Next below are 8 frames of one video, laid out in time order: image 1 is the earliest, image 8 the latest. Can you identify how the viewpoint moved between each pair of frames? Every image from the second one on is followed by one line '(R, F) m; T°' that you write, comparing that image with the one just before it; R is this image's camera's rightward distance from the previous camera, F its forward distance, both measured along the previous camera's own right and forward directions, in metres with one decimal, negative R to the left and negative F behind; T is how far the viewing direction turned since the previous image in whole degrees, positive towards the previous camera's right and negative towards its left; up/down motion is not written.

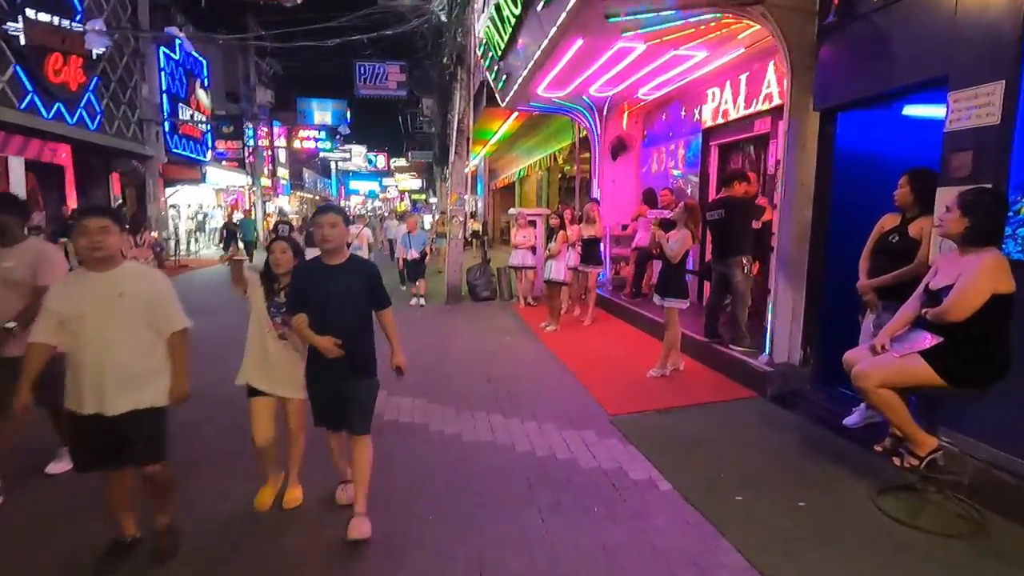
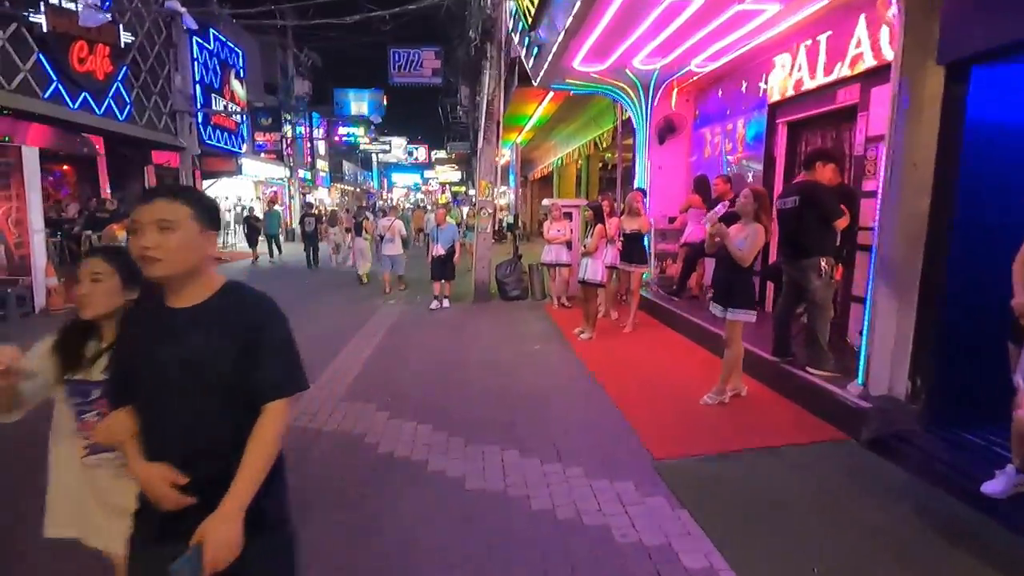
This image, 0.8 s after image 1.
(+0.2, +1.1) m; -4°
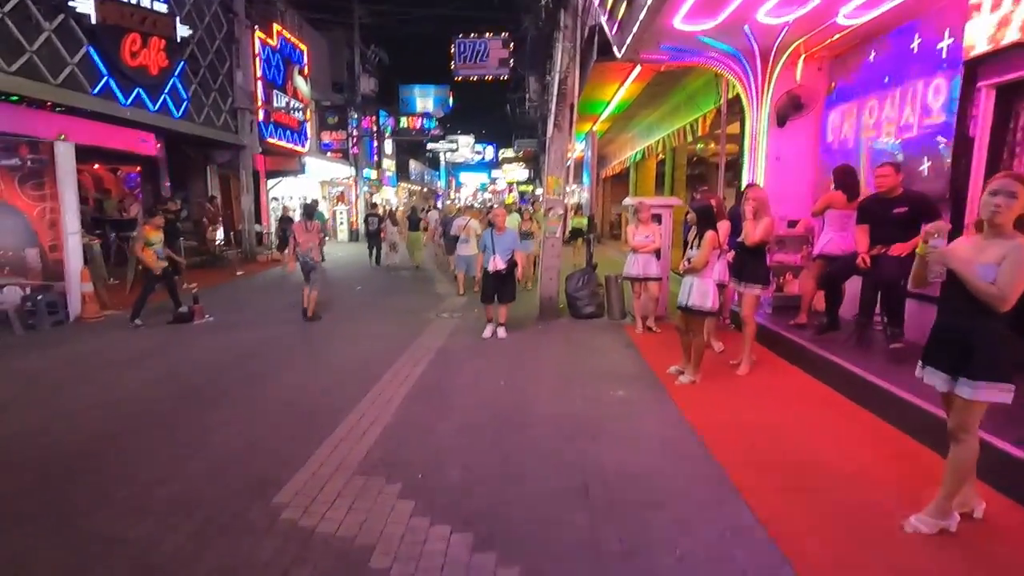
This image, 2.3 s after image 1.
(-0.1, +1.8) m; -7°
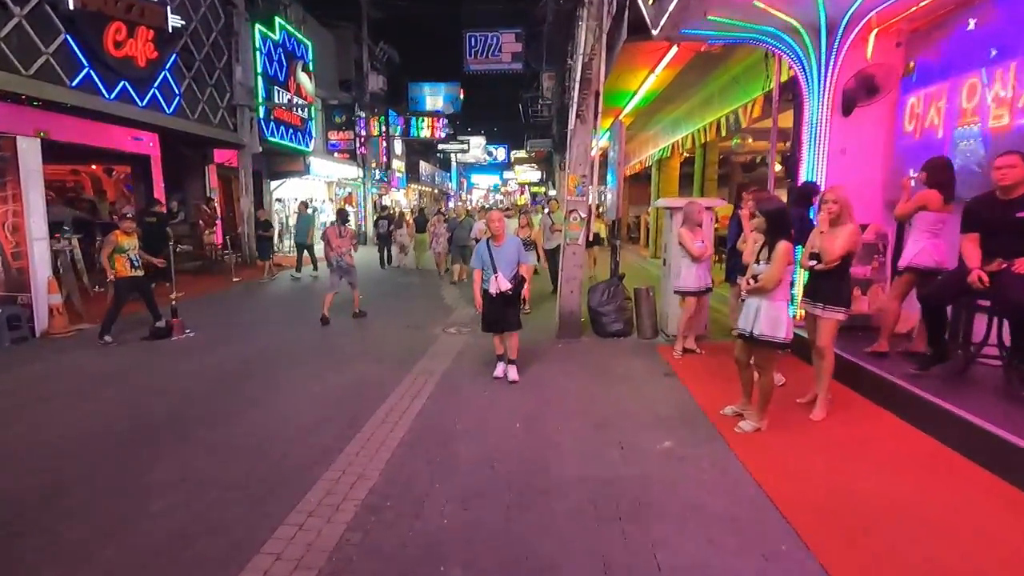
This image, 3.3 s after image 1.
(-0.1, +1.2) m; -1°
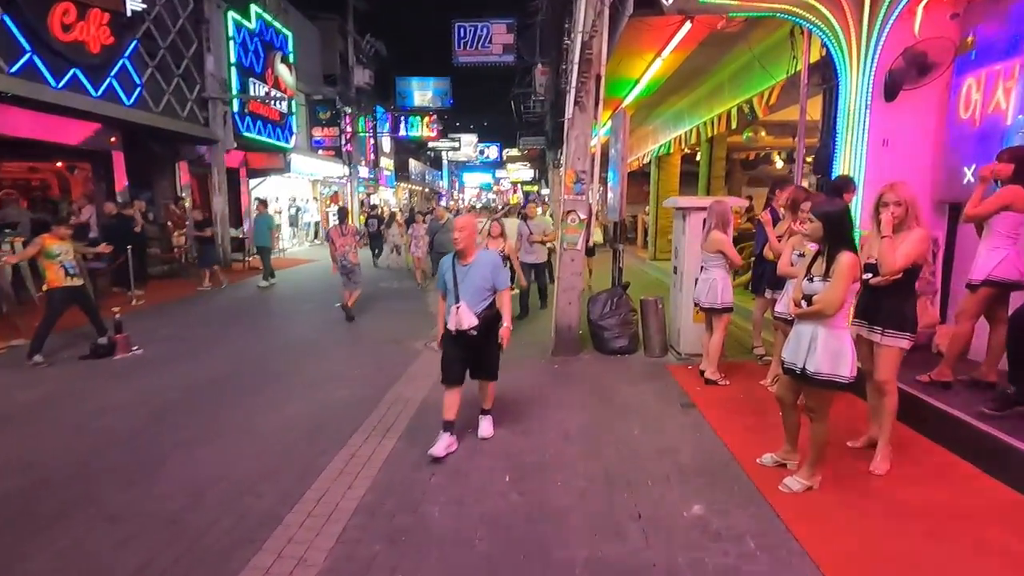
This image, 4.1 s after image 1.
(0.0, +1.0) m; +1°
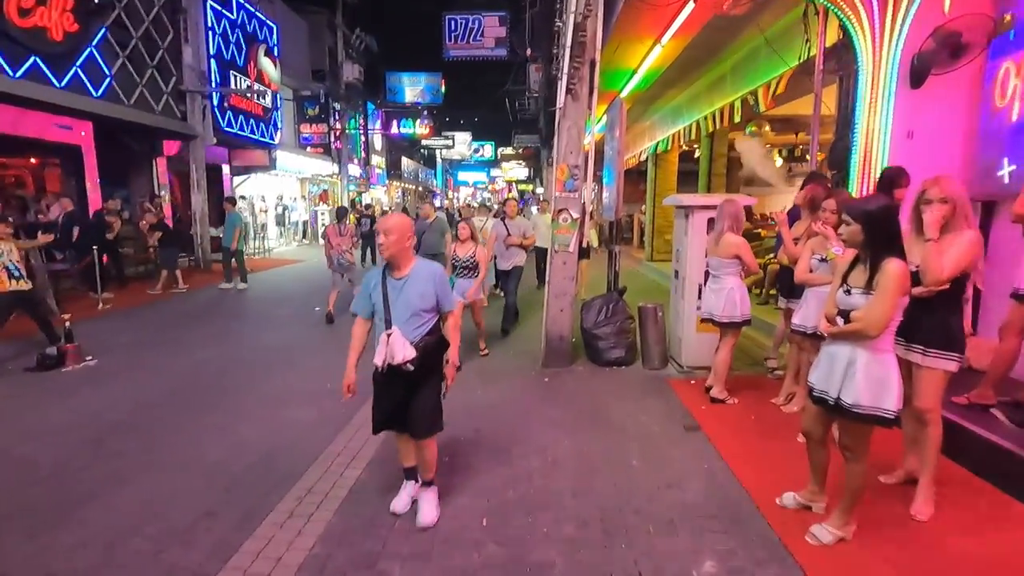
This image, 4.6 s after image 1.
(+0.1, +0.6) m; 0°
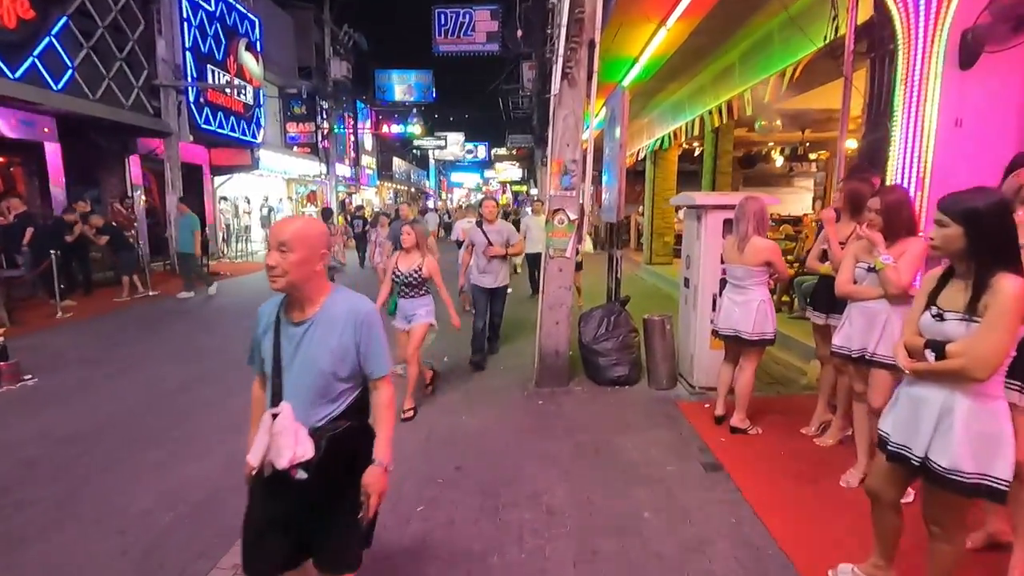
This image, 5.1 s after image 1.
(+0.1, +0.8) m; +1°
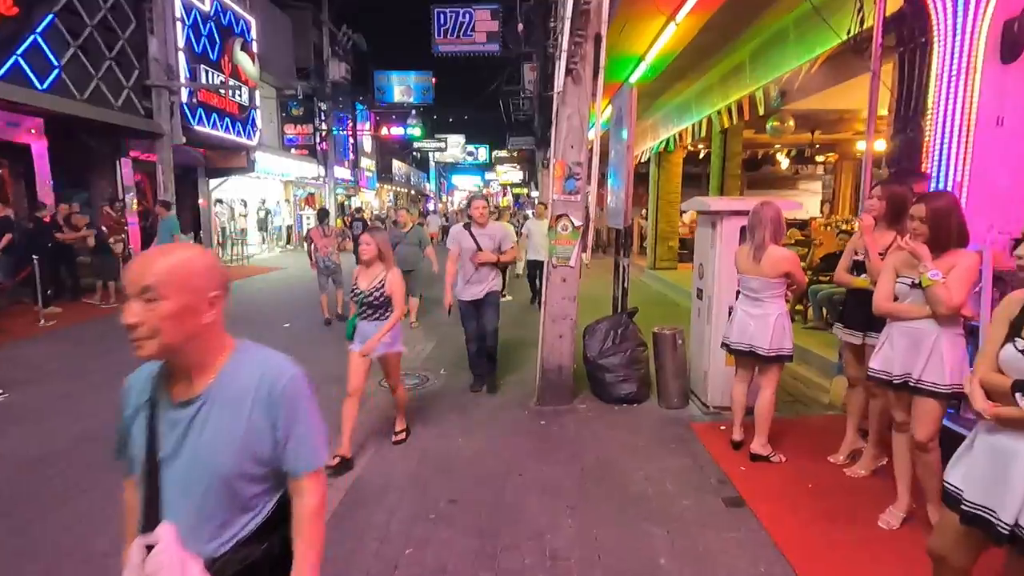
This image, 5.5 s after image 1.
(0.0, +0.4) m; 0°
